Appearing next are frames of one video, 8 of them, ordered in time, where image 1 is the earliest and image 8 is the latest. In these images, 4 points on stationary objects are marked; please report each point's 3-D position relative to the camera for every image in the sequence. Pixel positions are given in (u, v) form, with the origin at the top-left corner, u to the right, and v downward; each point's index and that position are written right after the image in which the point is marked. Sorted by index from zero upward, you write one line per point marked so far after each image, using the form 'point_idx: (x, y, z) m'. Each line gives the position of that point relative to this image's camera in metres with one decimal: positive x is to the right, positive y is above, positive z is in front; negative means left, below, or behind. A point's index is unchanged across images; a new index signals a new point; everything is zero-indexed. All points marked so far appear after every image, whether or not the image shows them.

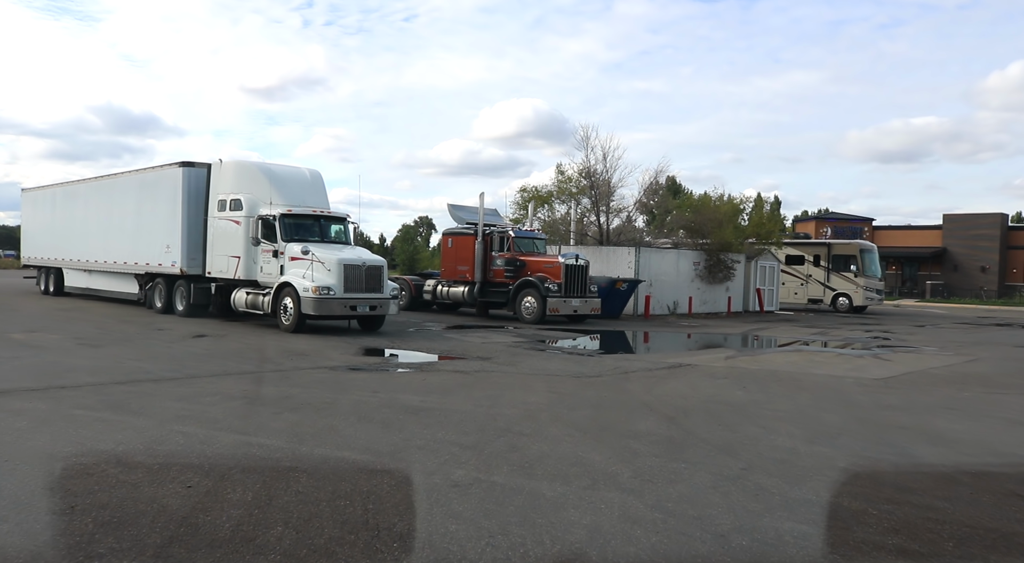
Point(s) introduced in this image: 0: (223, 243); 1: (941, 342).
0: (-7.1, +0.9, +19.6) m
1: (+10.5, -1.4, +19.6) m
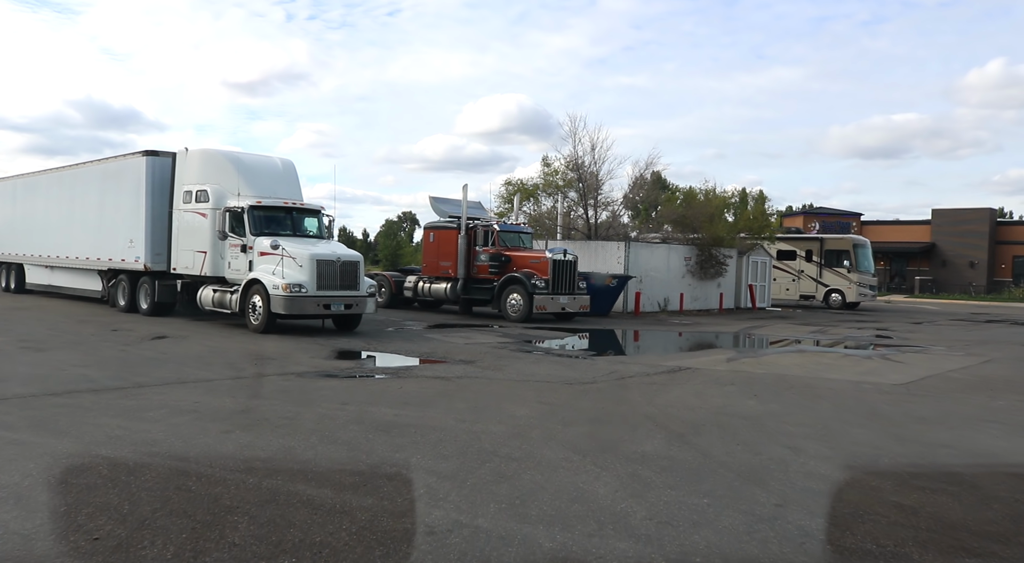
0: (-7.5, +1.0, +18.4) m
1: (+10.1, -1.3, +18.7) m
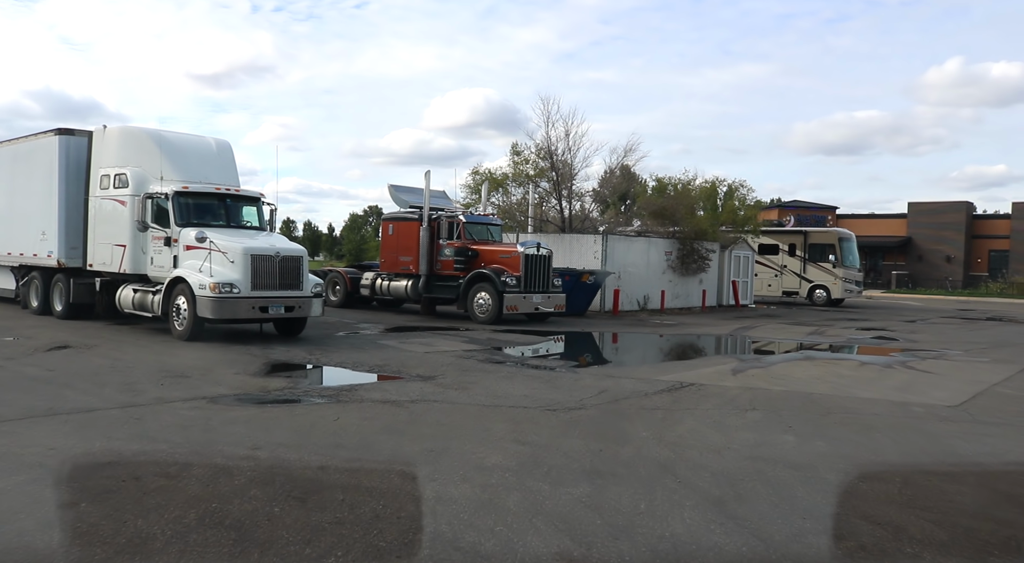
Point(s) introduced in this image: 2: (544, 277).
0: (-8.1, +1.0, +16.0) m
1: (+9.5, -1.3, +17.1) m
2: (+0.8, +0.1, +20.0) m
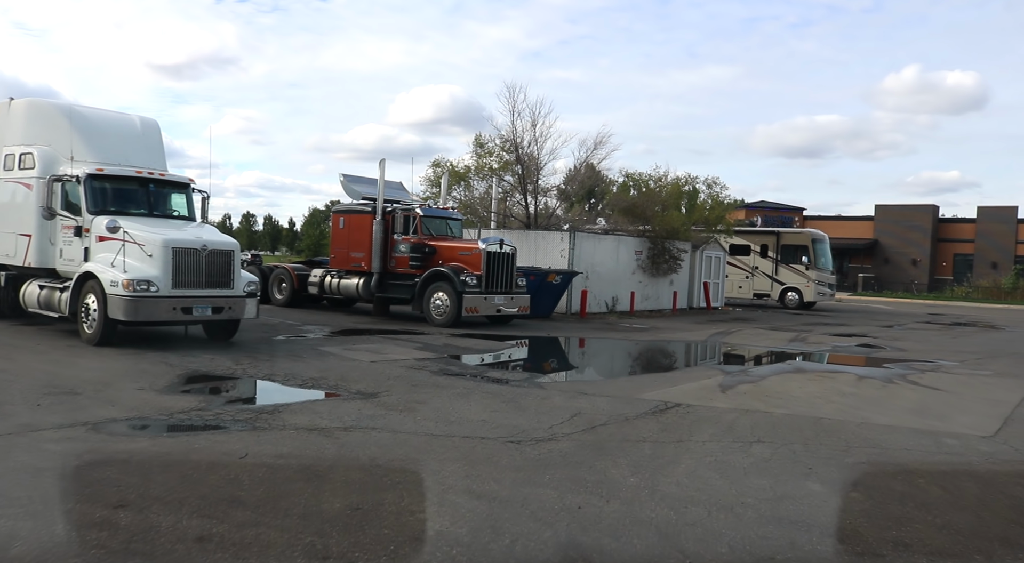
0: (-8.8, +1.1, +14.0) m
1: (+8.7, -1.4, +16.0) m
2: (-0.1, +0.1, +18.5) m
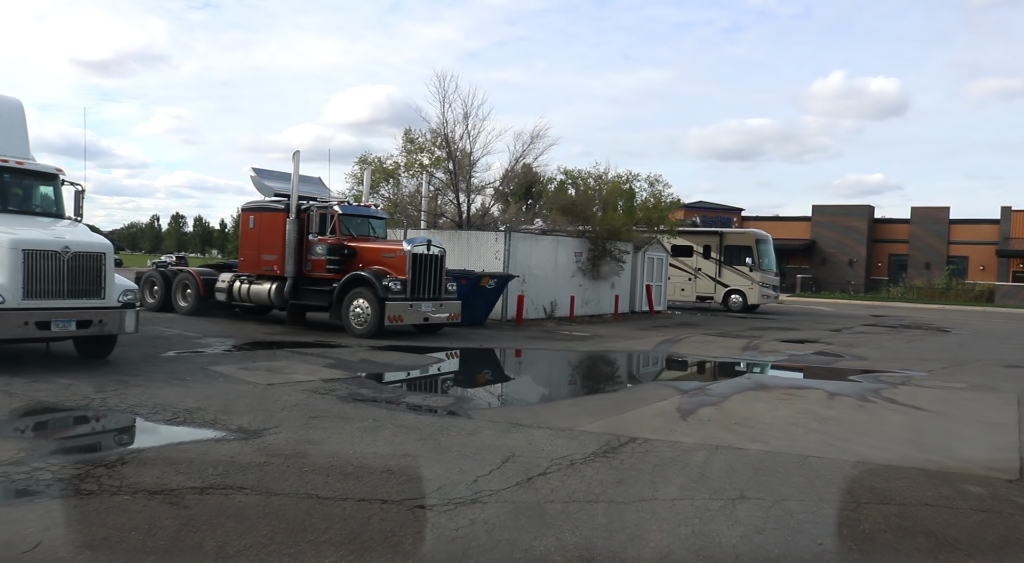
0: (-10.0, +1.0, +11.7) m
1: (+7.4, -1.4, +14.9) m
2: (-1.6, 0.0, +16.7) m
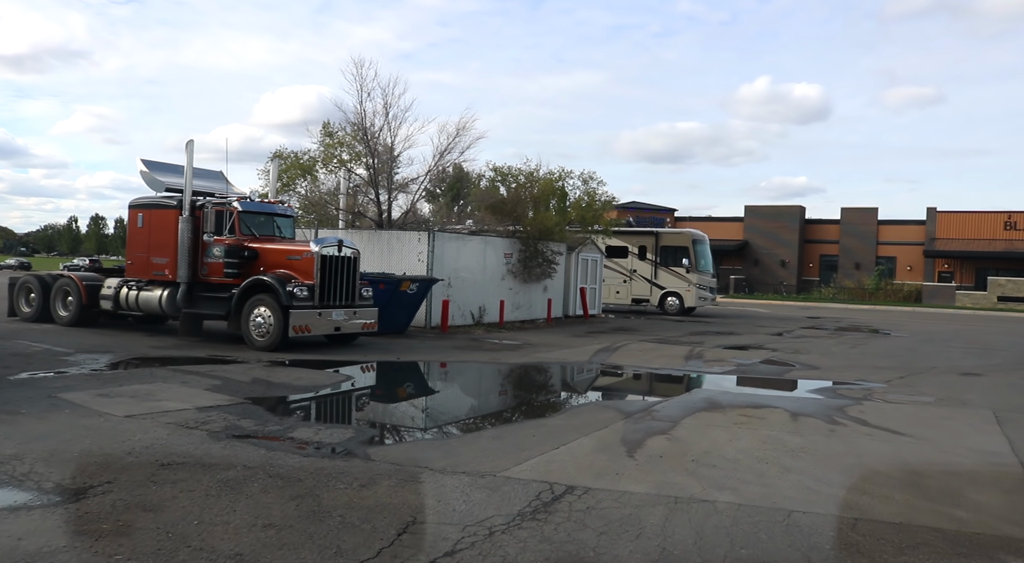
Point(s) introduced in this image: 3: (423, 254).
0: (-11.0, +0.9, +9.2) m
1: (+6.0, -1.4, +13.9) m
2: (-3.1, -0.1, +15.0) m
3: (-2.1, +0.7, +18.7) m
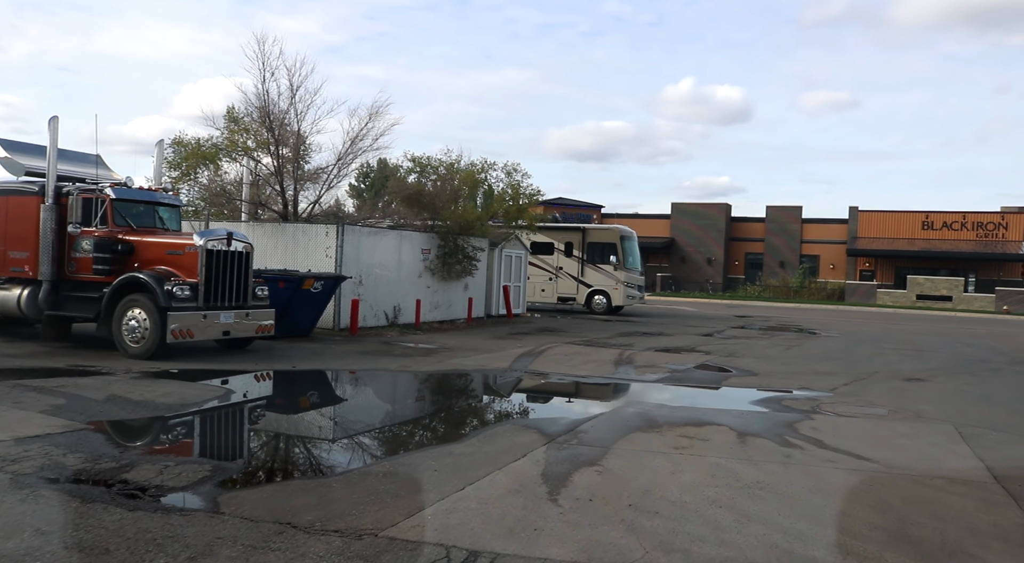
0: (-11.9, +0.9, +6.8) m
1: (+4.6, -1.4, +13.0) m
2: (-4.5, 0.0, +13.2) m
3: (-3.9, +0.7, +17.0) m
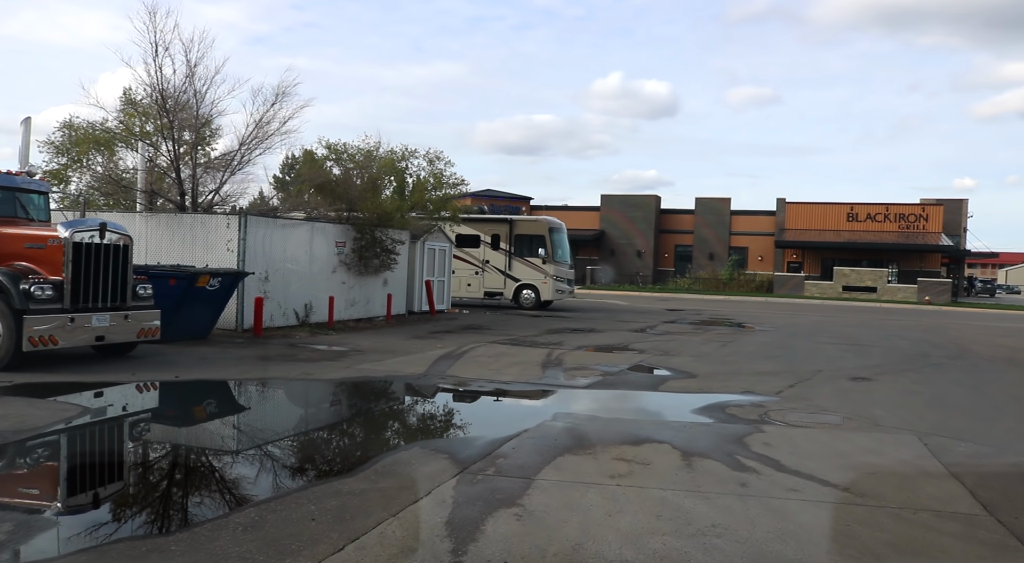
0: (-12.5, +0.8, +4.5) m
1: (+3.4, -1.3, +12.1) m
2: (-5.8, 0.0, +11.5) m
3: (-5.4, +0.8, +15.3) m
